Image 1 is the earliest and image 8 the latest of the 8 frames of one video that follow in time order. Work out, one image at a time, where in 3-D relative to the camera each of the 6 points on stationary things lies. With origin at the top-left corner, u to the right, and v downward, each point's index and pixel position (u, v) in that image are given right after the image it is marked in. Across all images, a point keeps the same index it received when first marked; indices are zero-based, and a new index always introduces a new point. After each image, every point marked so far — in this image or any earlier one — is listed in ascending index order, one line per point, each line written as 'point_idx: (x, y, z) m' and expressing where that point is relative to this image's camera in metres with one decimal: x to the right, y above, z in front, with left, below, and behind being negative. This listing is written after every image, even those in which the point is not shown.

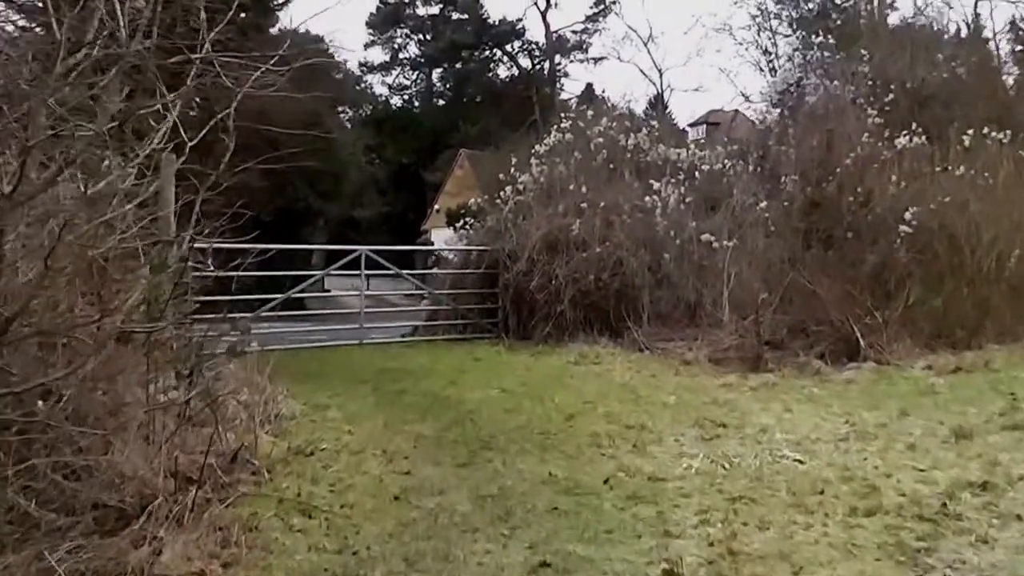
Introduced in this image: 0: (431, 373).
0: (-0.6, -0.6, +8.0) m
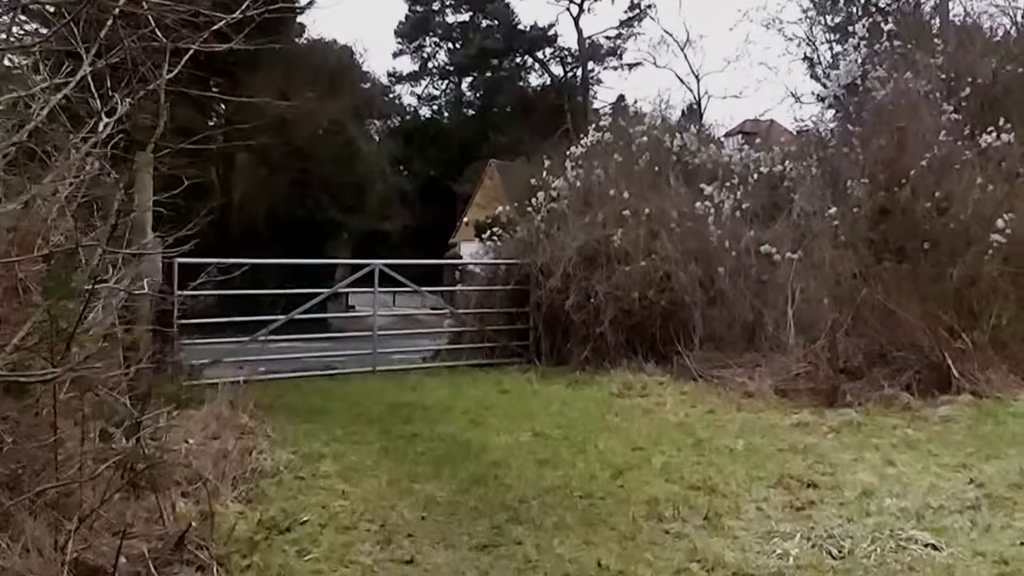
0: (-0.4, -0.8, +6.8) m
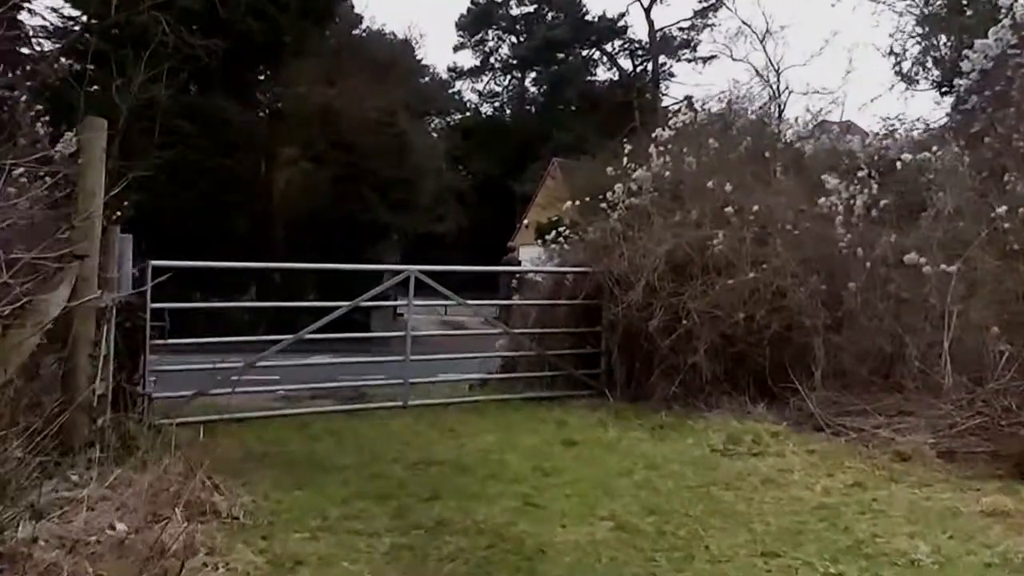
0: (-0.1, -0.9, +5.0) m
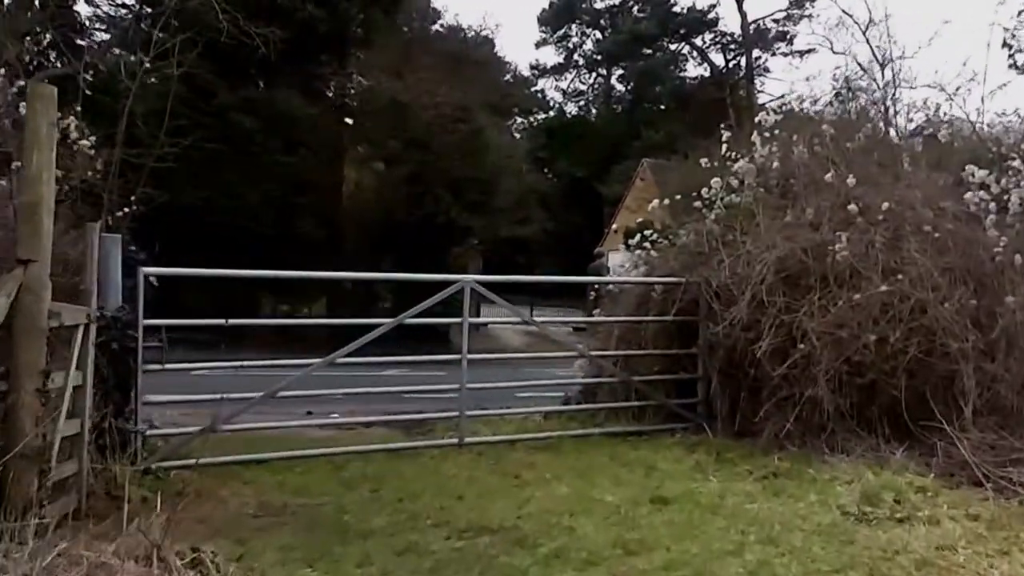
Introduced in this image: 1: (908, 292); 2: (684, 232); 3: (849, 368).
0: (+0.2, -0.9, +3.8) m
1: (+2.1, 0.0, +5.8) m
2: (+1.1, +0.4, +7.0) m
3: (+1.8, -0.4, +5.9) m
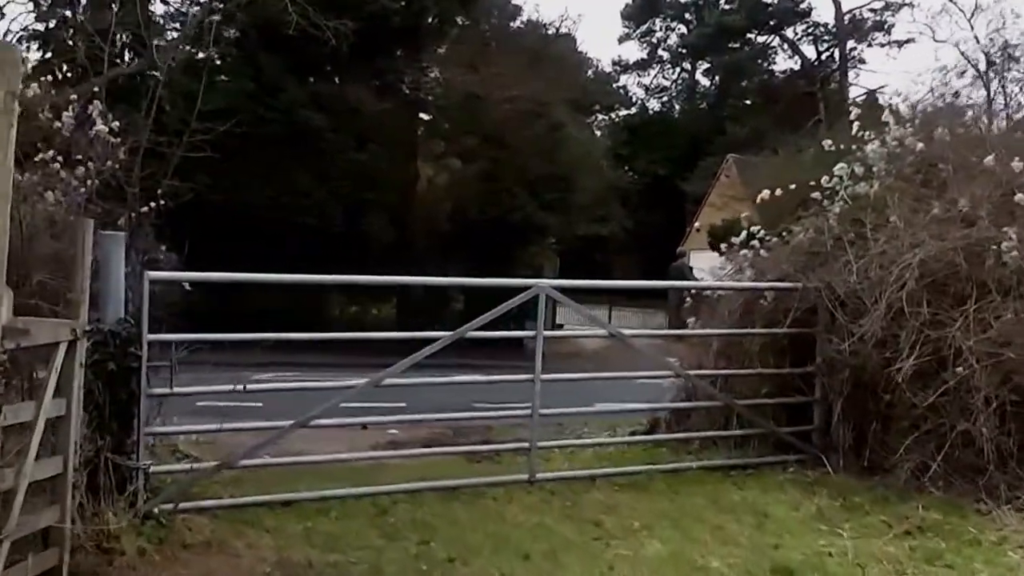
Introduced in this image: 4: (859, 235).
0: (+0.4, -1.0, +2.8) m
1: (+2.5, -0.1, +4.7) m
2: (+1.6, +0.3, +5.9) m
3: (+2.2, -0.5, +4.8) m
4: (+1.8, +0.3, +5.6) m
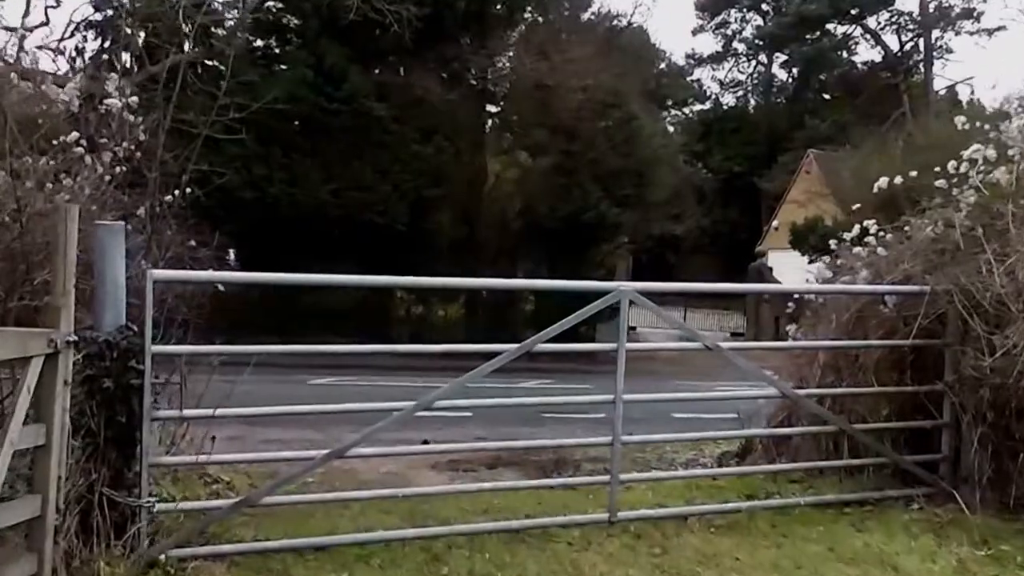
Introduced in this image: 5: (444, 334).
0: (+0.6, -1.0, +2.0) m
1: (+2.8, -0.1, +3.7) m
2: (+1.9, +0.3, +5.0) m
3: (+2.5, -0.5, +3.9) m
4: (+2.1, +0.3, +4.7) m
5: (-1.0, -0.7, +16.2) m
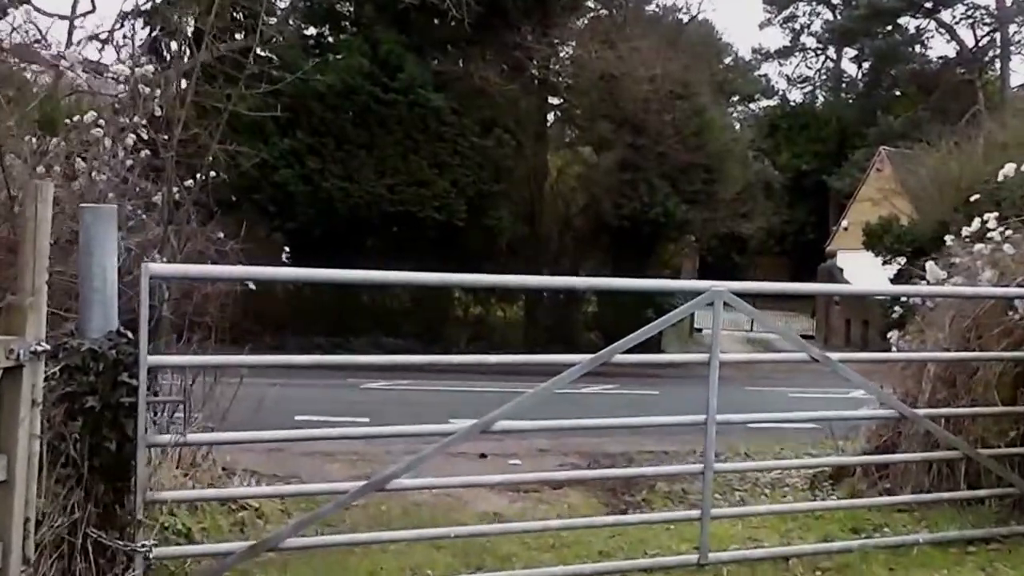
0: (+0.7, -1.0, +1.3) m
1: (+3.0, -0.1, +2.9) m
2: (+2.2, +0.3, +4.3) m
3: (+2.7, -0.5, +3.1) m
4: (+2.4, +0.3, +3.9) m
5: (-0.1, -0.7, +15.6) m
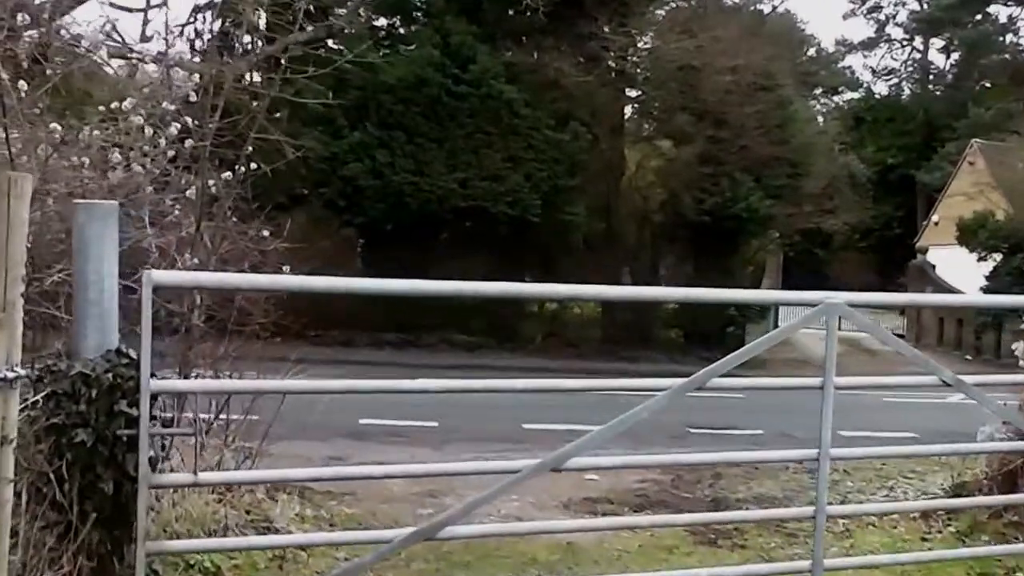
0: (+0.7, -1.0, +0.7) m
1: (+3.1, -0.1, +2.2) m
2: (+2.5, +0.3, +3.6) m
3: (+2.9, -0.5, +2.4) m
4: (+2.6, +0.2, +3.2) m
5: (+0.9, -0.7, +15.0) m
